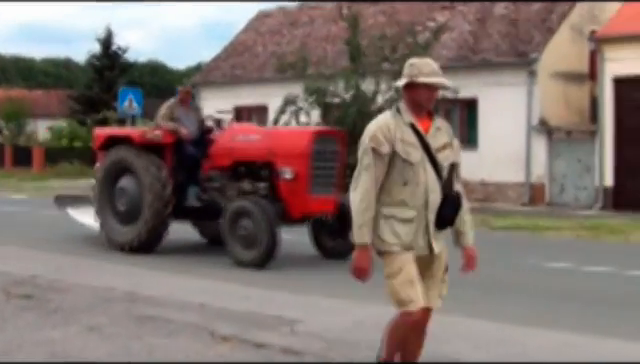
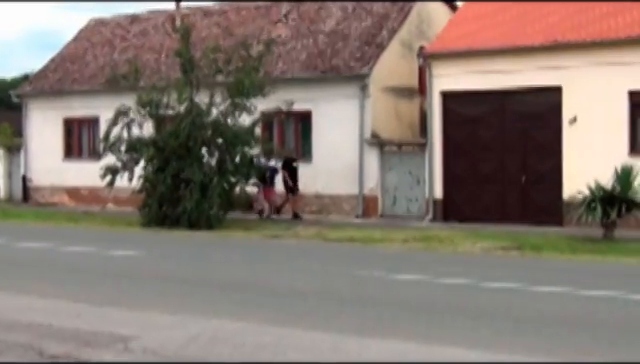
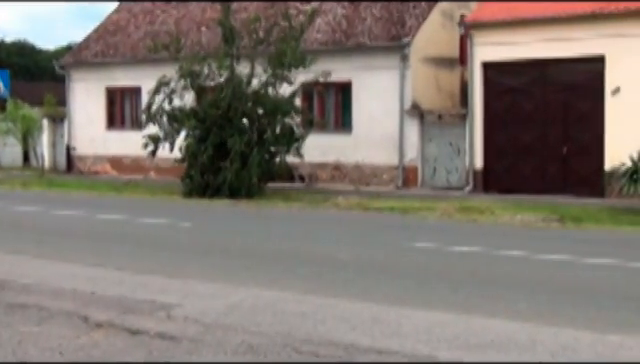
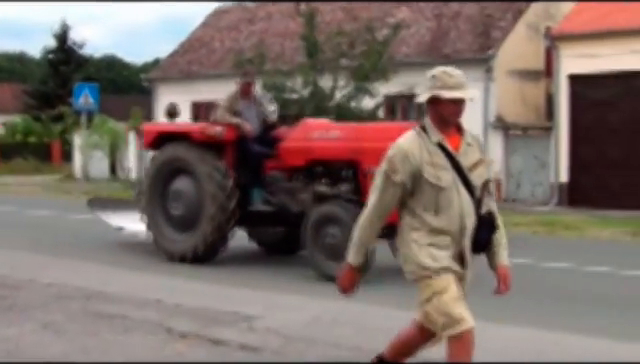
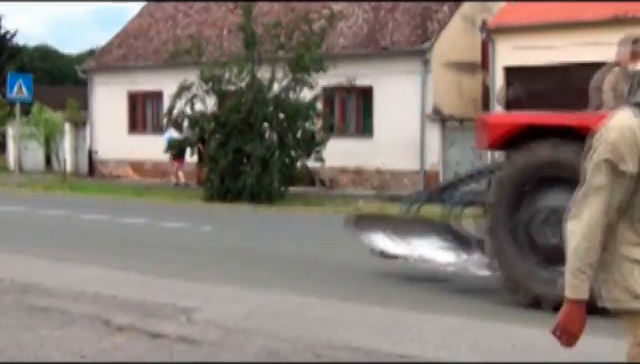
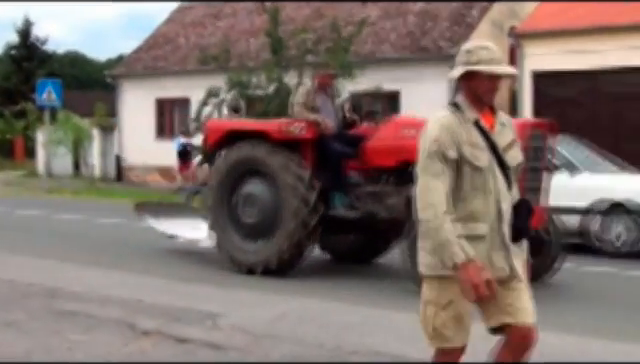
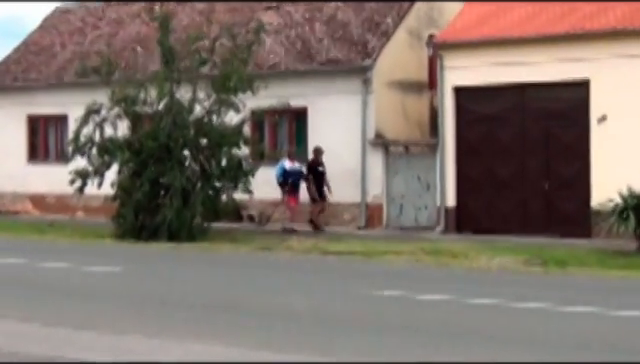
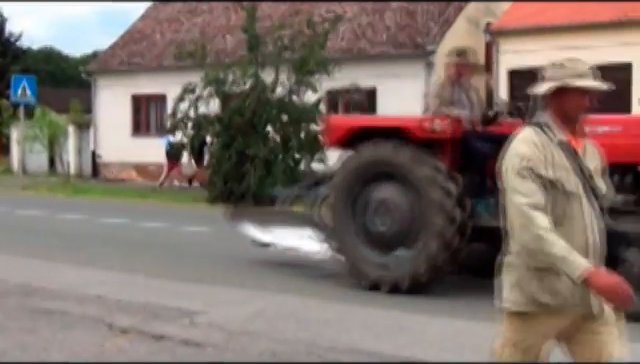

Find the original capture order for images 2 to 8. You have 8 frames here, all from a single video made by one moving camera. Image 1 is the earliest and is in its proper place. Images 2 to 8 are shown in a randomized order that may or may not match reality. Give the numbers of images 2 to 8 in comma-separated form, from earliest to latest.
4, 6, 8, 5, 3, 2, 7
